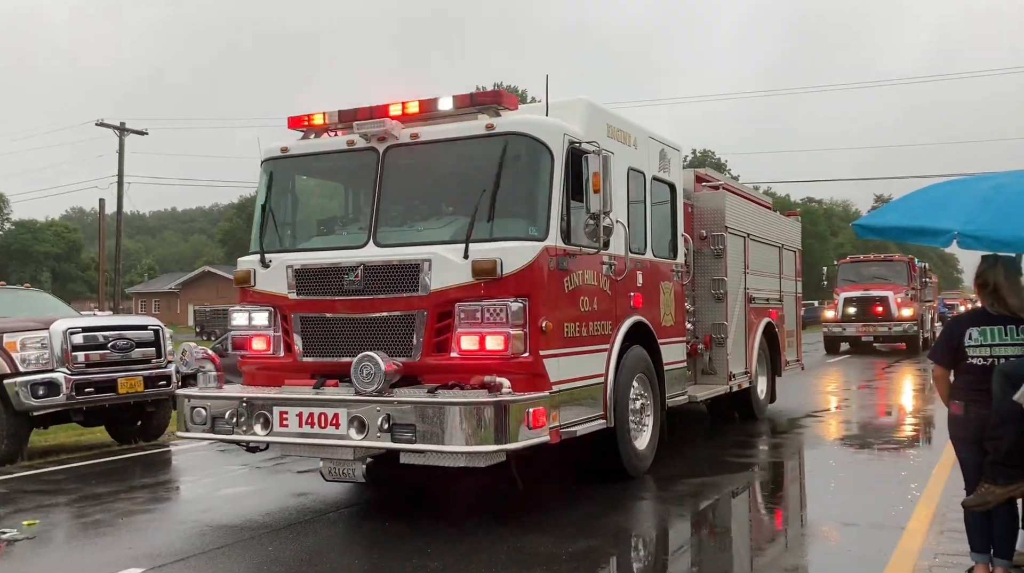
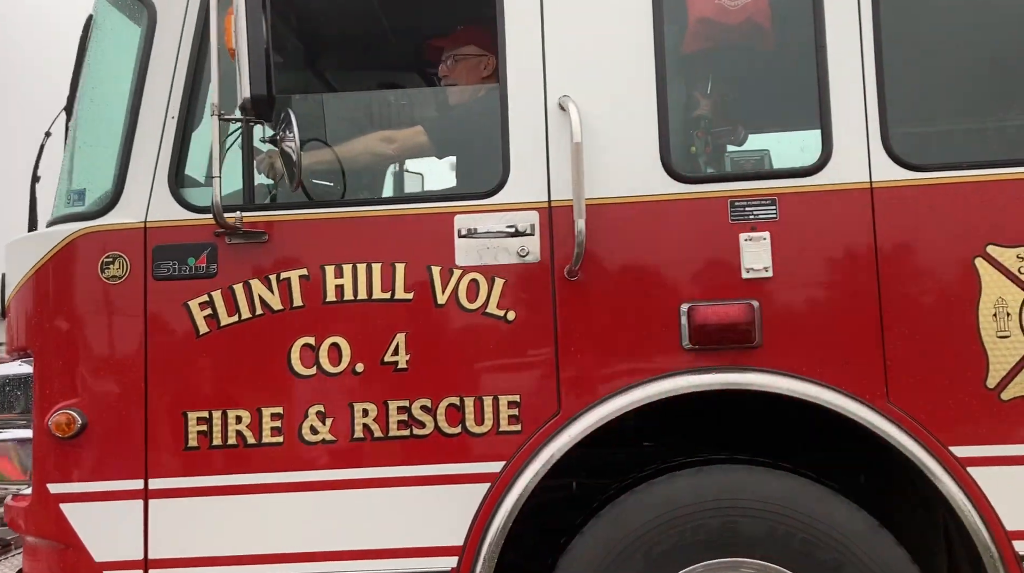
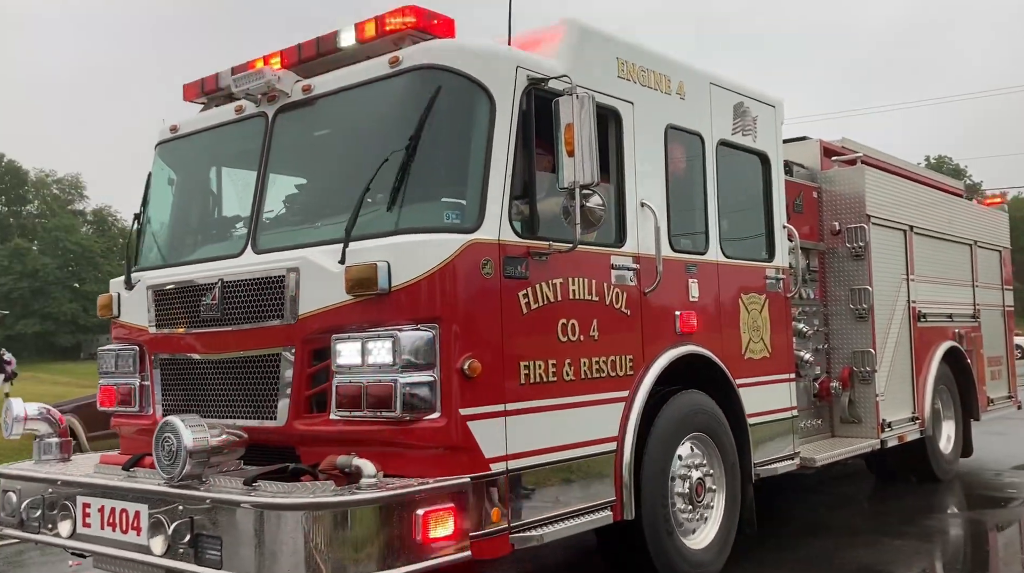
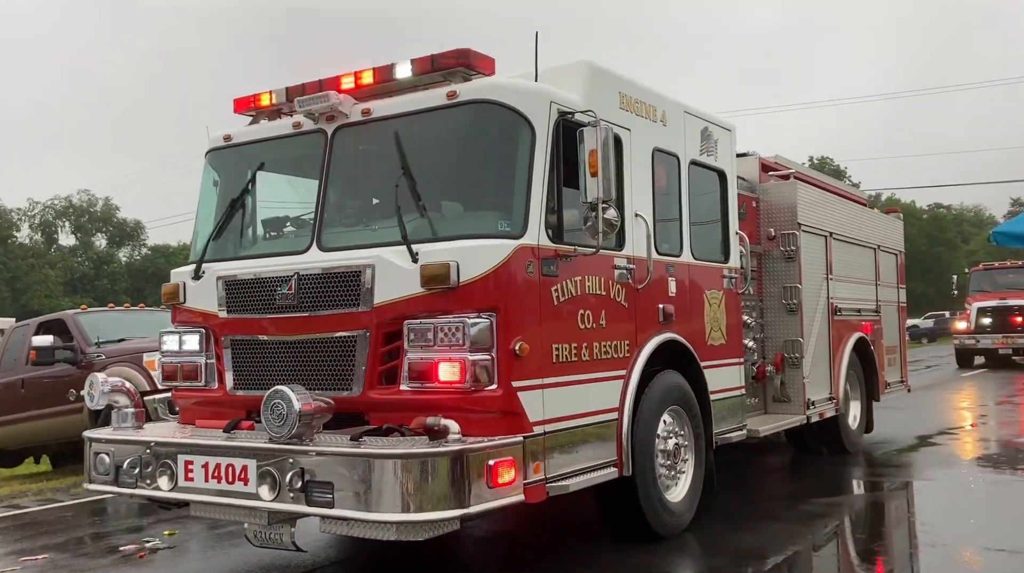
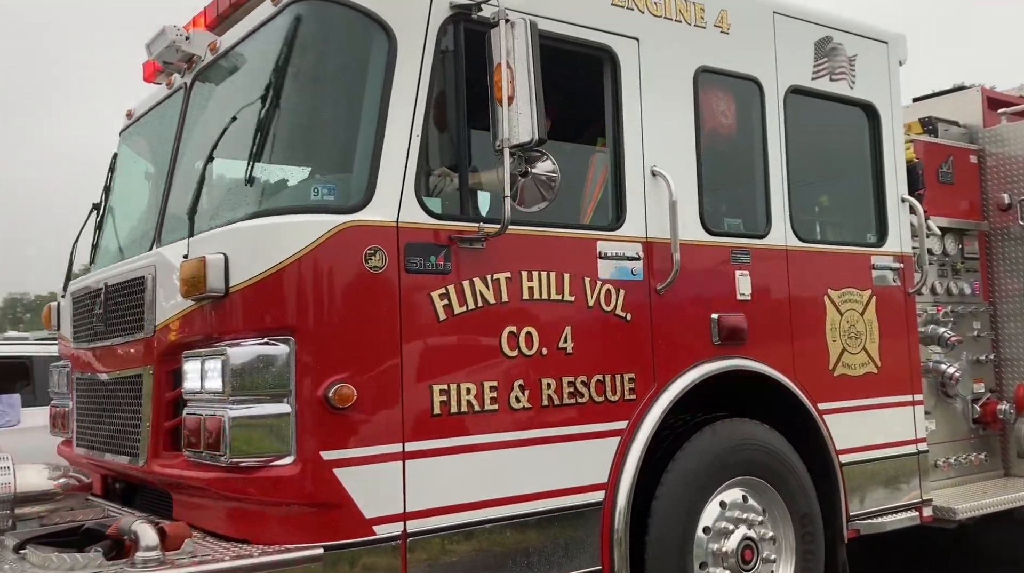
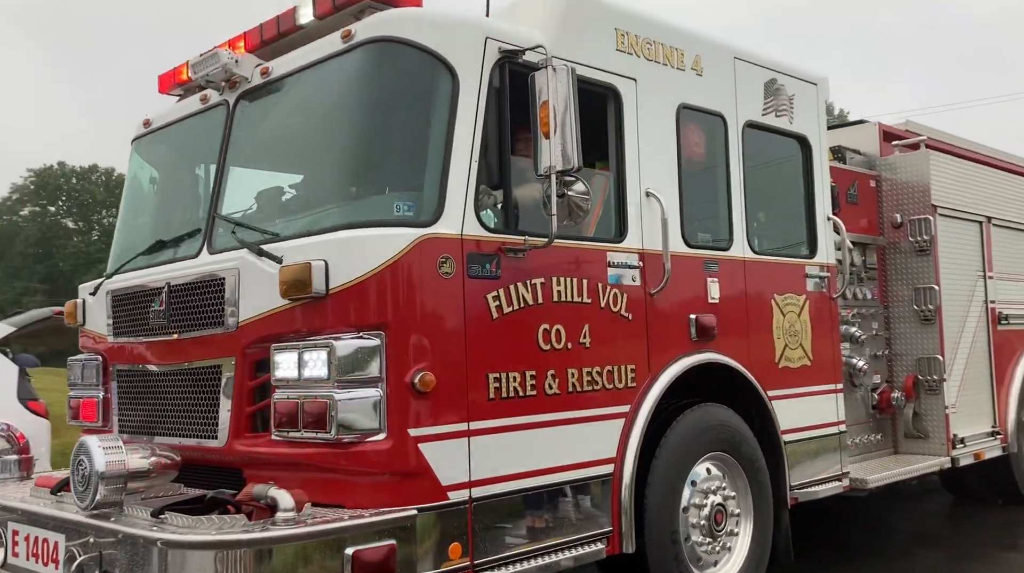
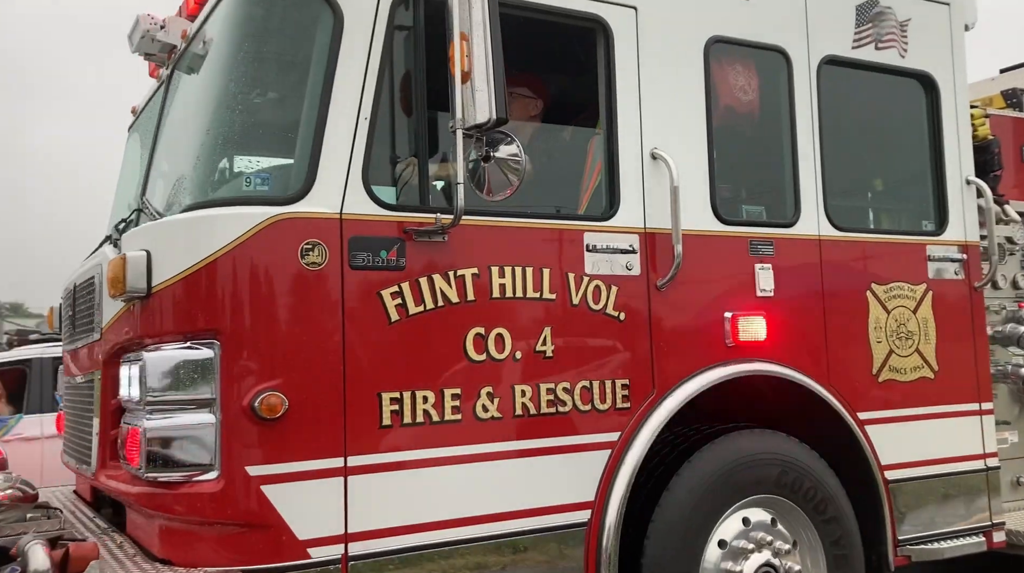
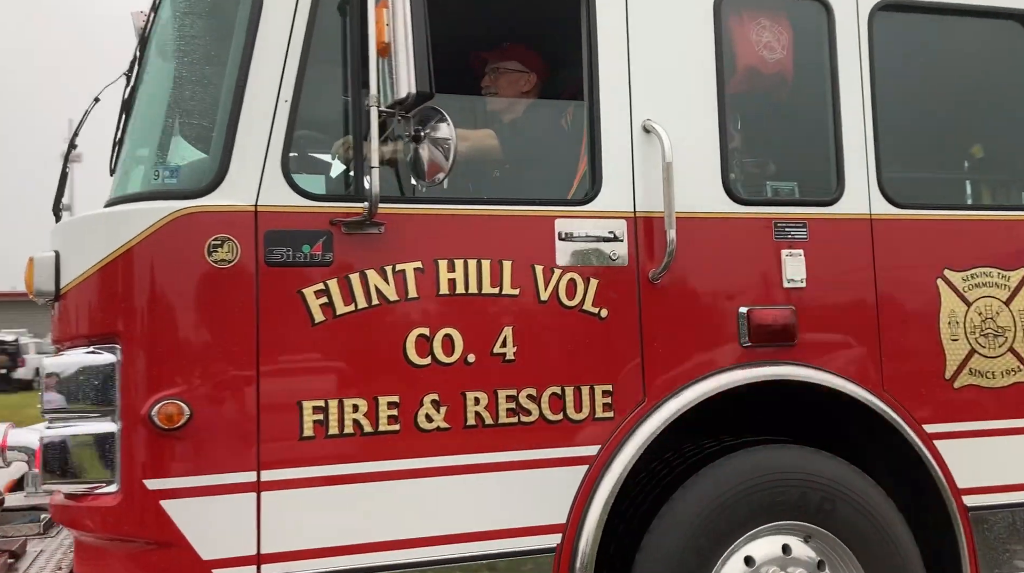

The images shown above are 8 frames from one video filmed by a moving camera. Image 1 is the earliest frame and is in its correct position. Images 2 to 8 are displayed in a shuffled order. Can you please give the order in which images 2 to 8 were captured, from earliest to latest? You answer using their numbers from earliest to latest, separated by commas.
4, 3, 6, 5, 7, 8, 2
